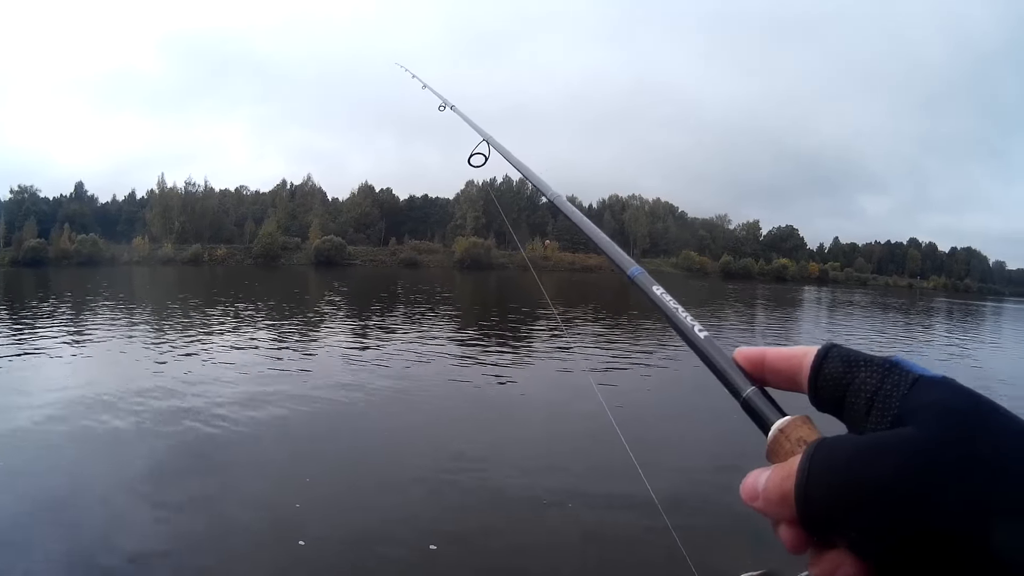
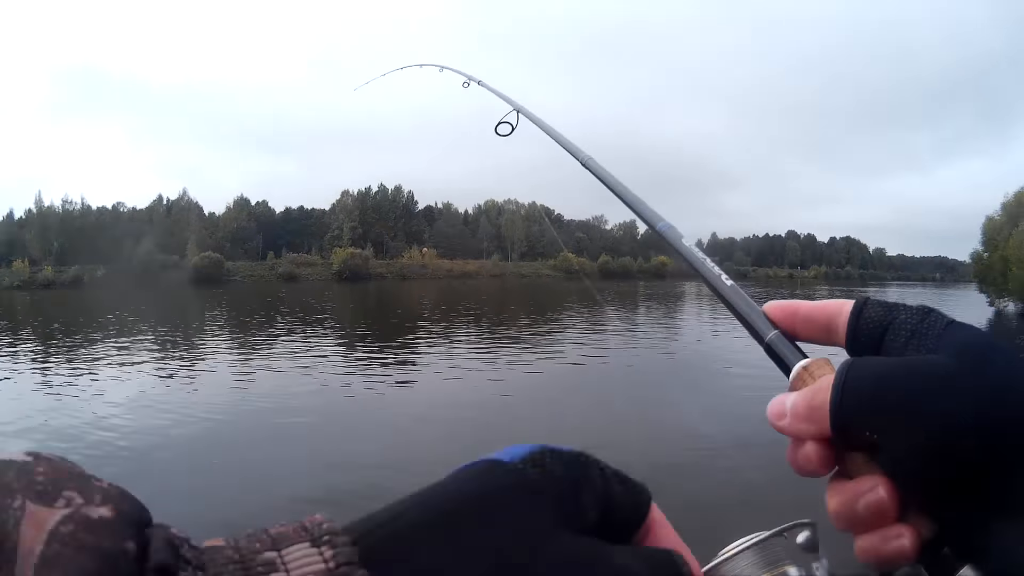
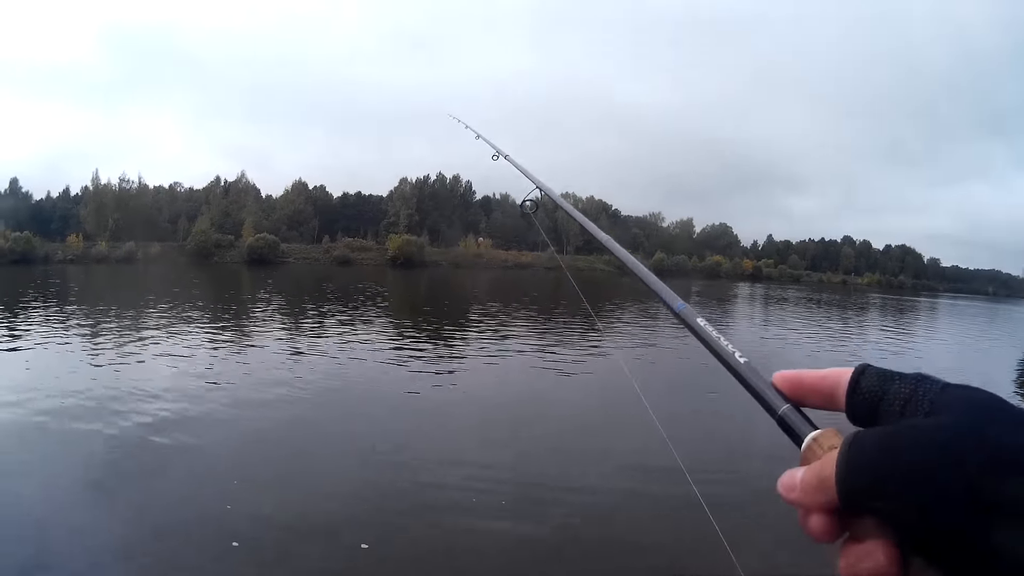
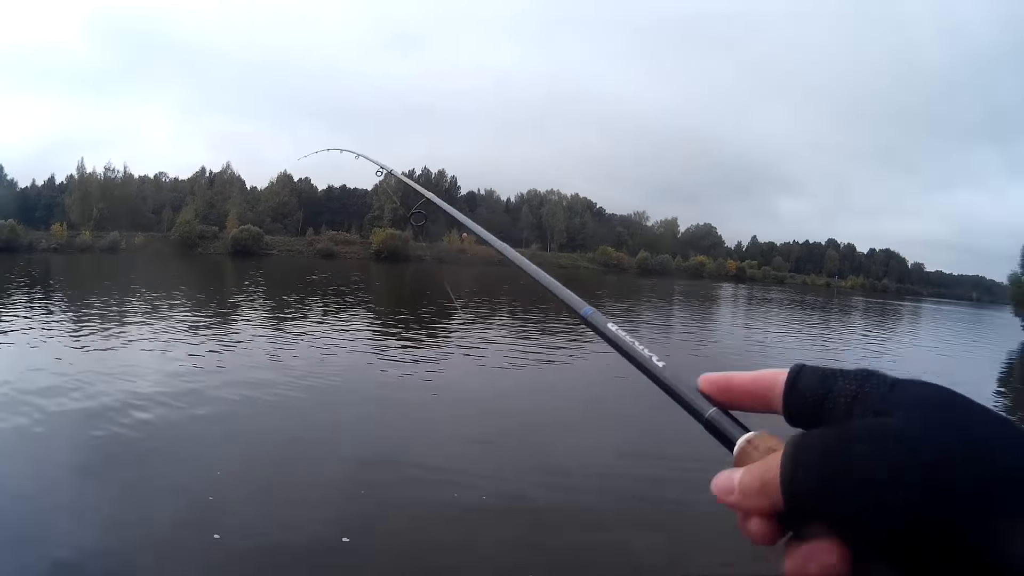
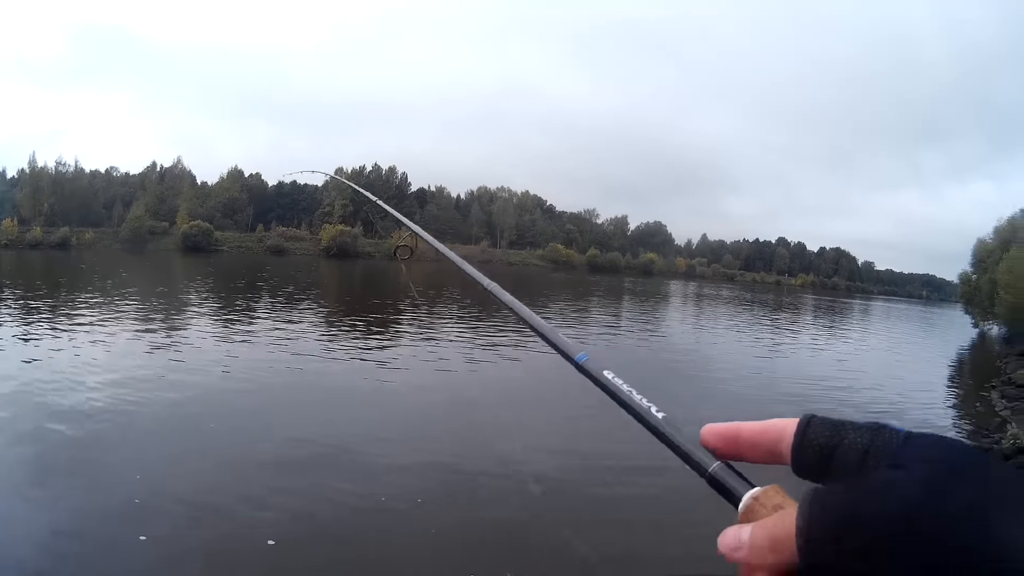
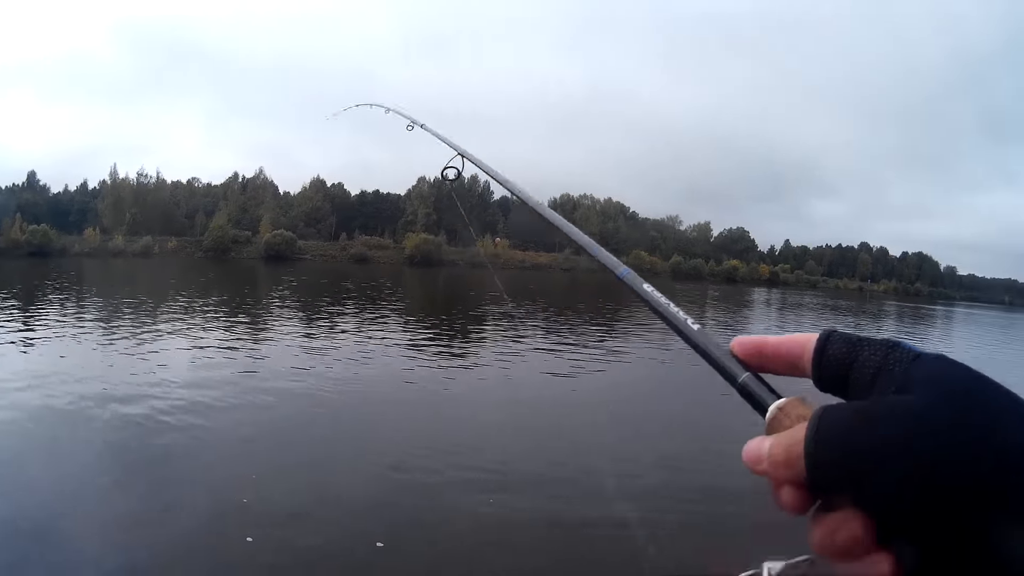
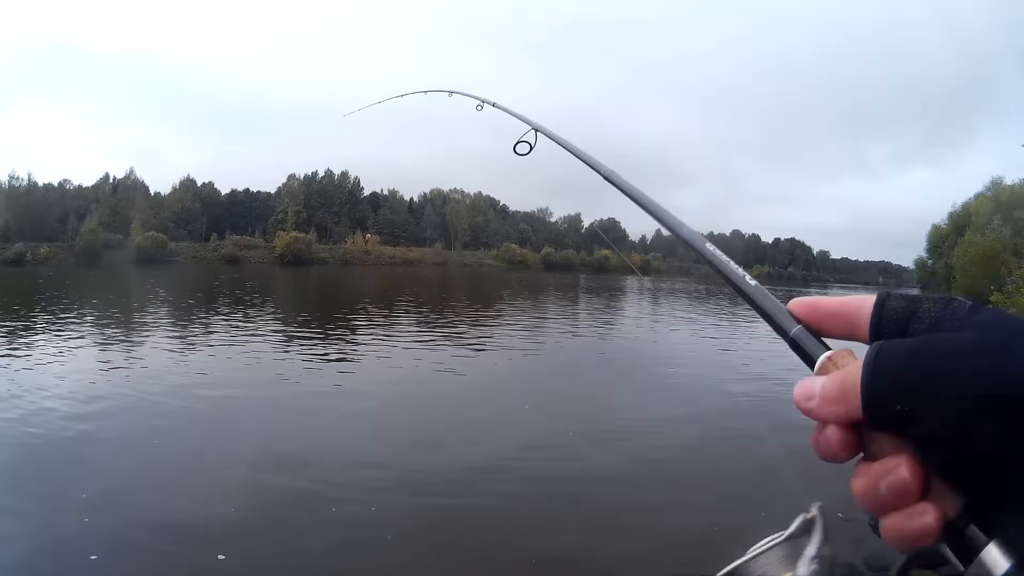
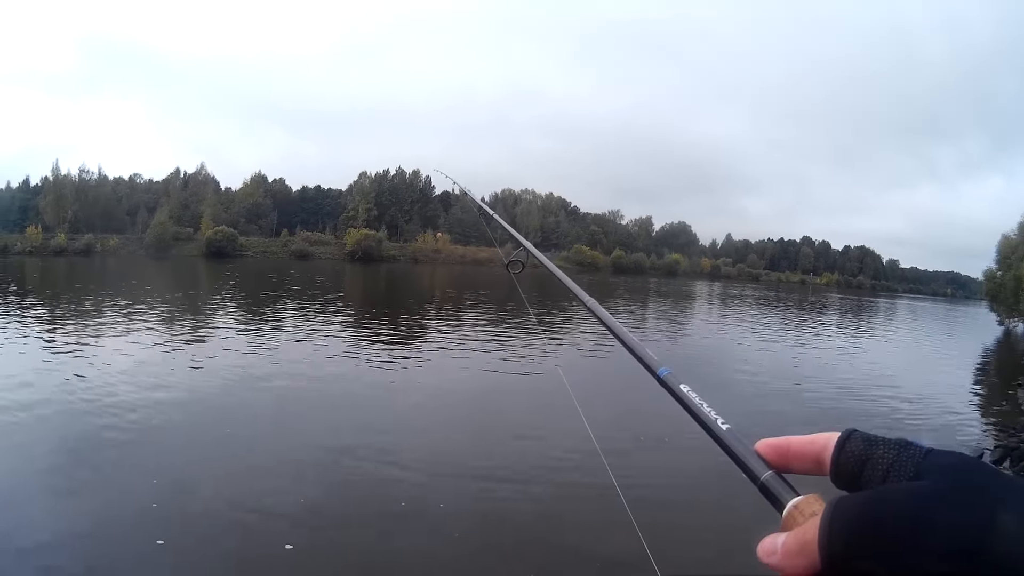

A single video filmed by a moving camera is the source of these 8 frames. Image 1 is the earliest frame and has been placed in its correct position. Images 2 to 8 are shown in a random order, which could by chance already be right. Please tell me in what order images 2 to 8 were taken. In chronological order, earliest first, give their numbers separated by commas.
6, 4, 3, 5, 8, 7, 2
